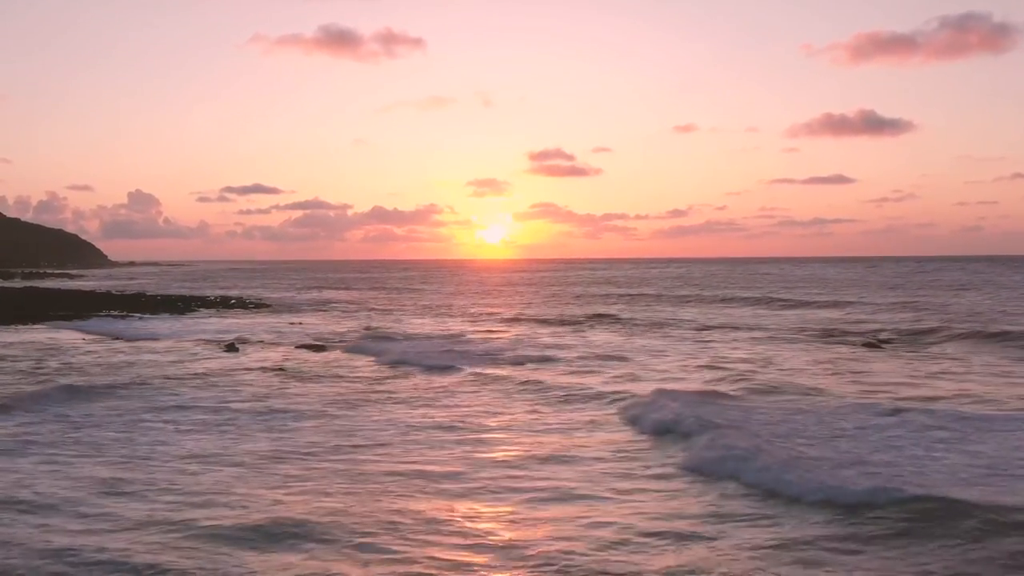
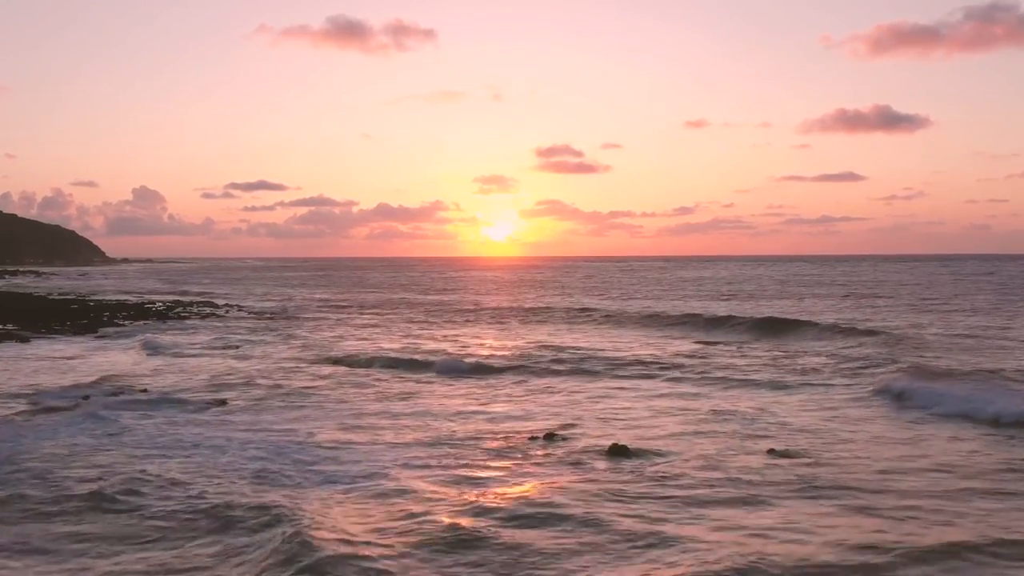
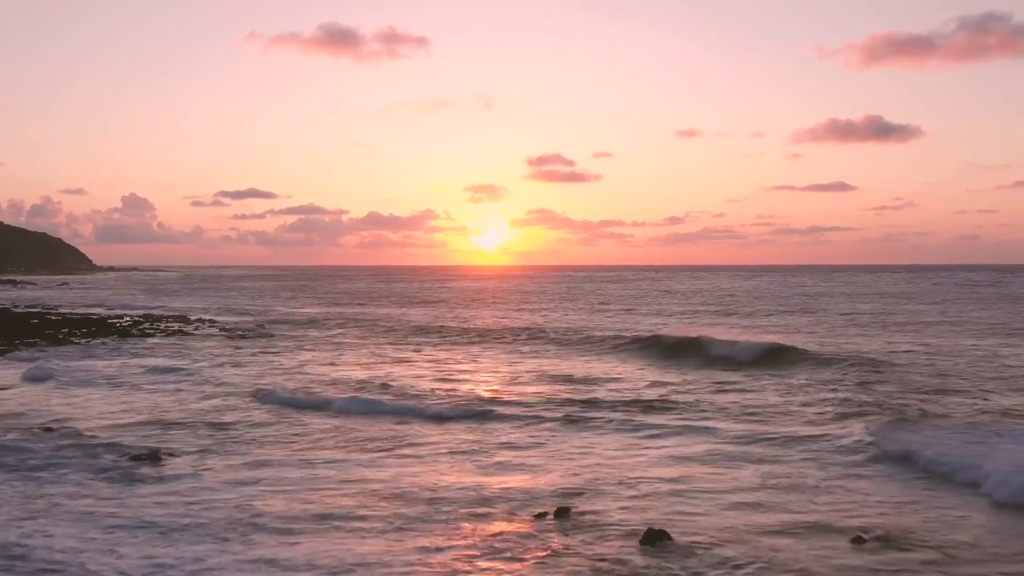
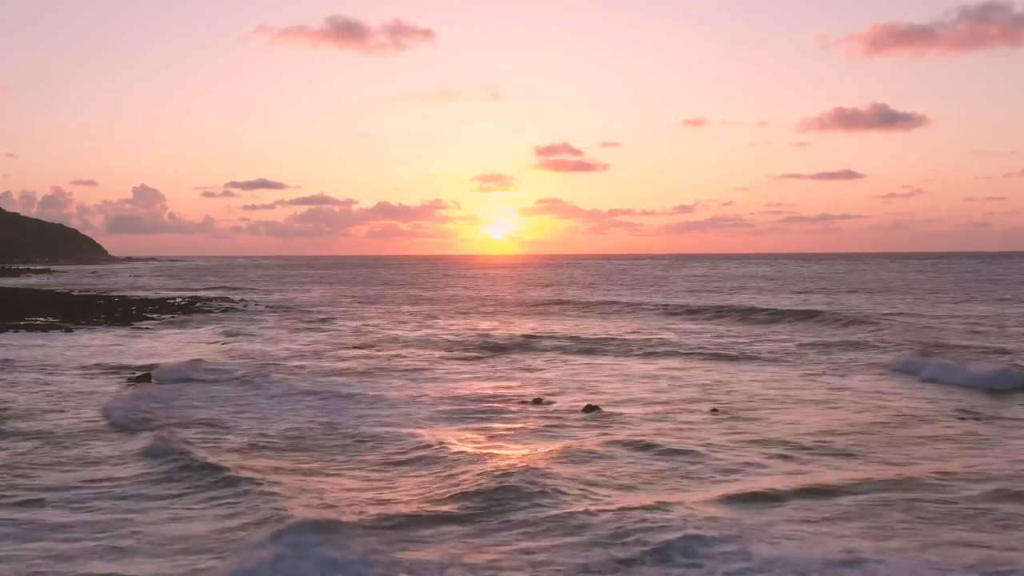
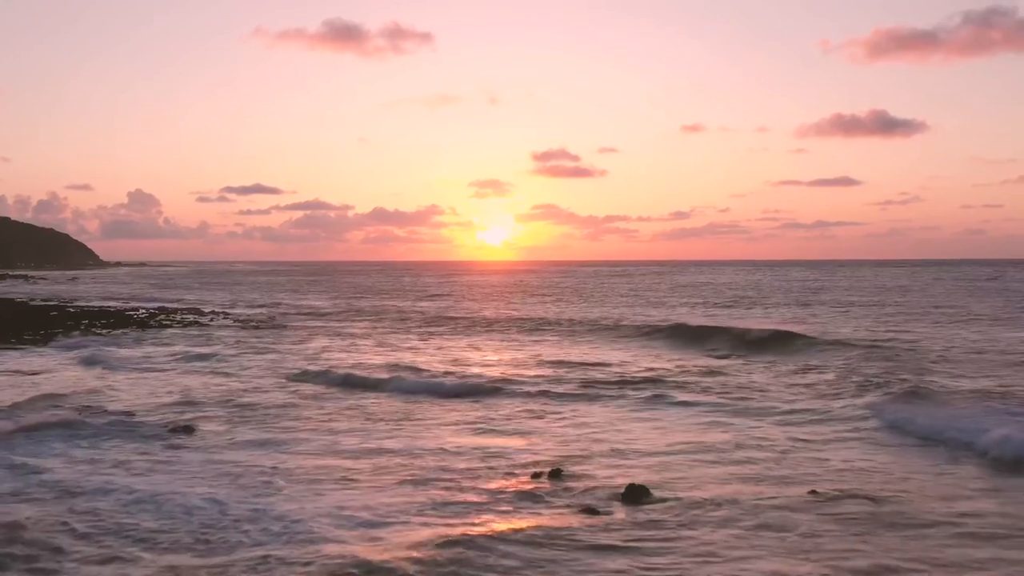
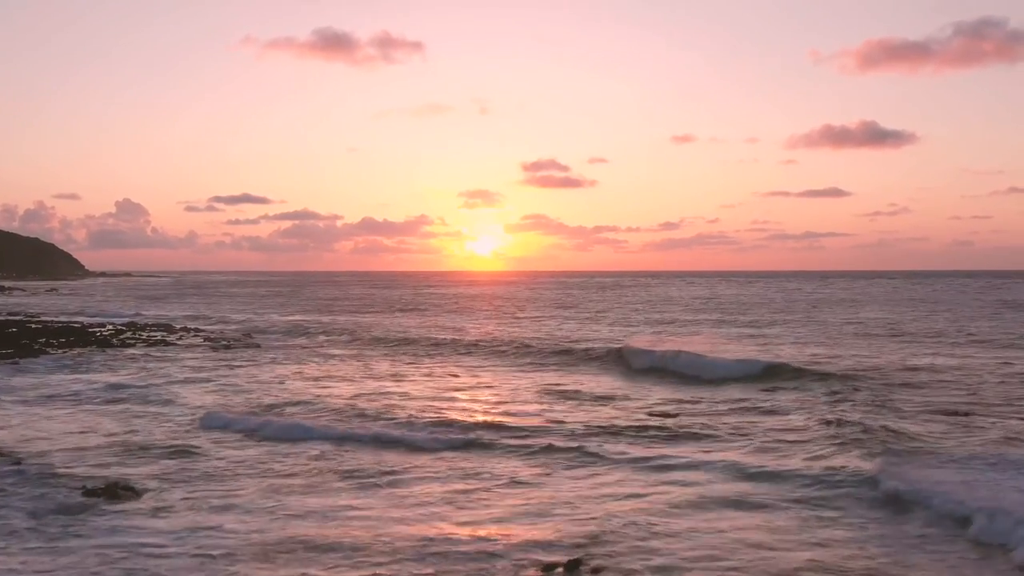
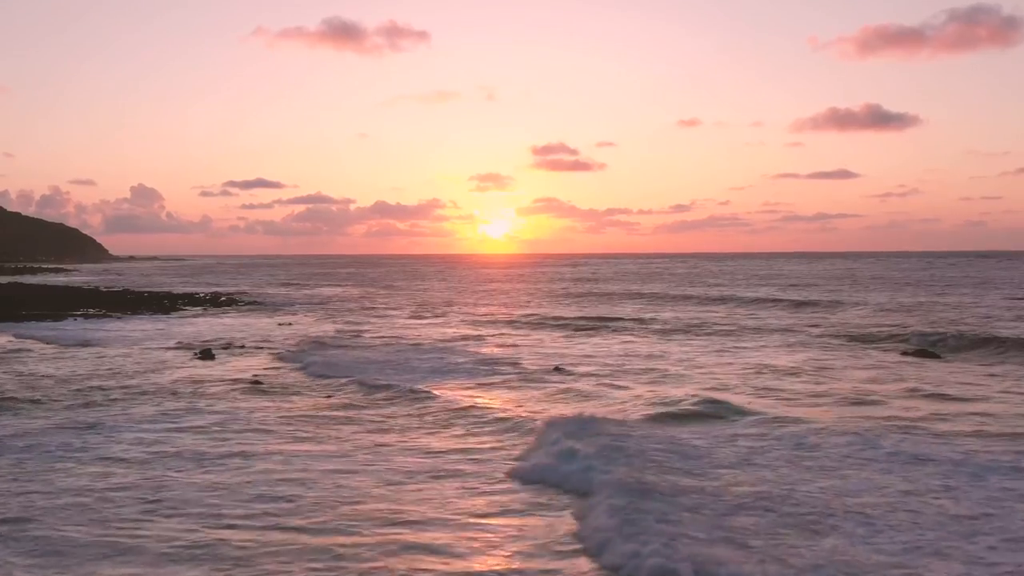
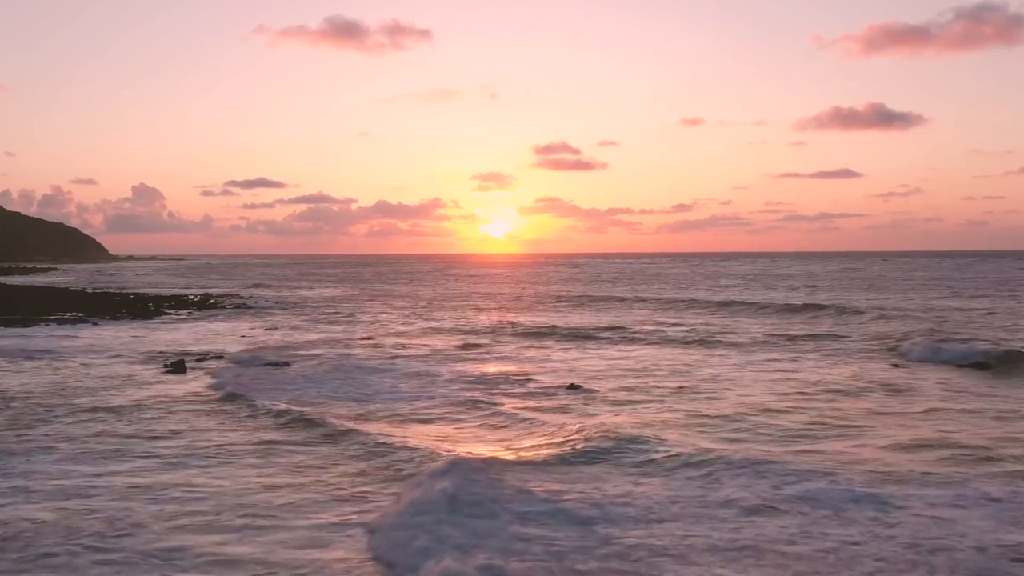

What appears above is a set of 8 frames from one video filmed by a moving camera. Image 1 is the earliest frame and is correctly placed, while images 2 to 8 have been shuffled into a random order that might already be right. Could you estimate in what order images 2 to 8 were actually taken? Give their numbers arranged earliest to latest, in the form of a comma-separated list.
7, 8, 4, 2, 5, 3, 6
